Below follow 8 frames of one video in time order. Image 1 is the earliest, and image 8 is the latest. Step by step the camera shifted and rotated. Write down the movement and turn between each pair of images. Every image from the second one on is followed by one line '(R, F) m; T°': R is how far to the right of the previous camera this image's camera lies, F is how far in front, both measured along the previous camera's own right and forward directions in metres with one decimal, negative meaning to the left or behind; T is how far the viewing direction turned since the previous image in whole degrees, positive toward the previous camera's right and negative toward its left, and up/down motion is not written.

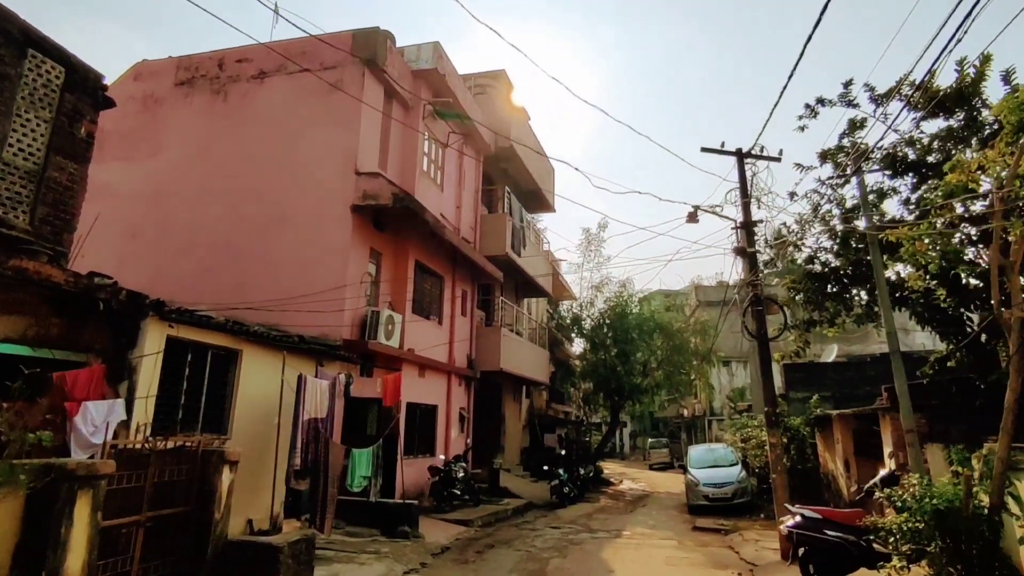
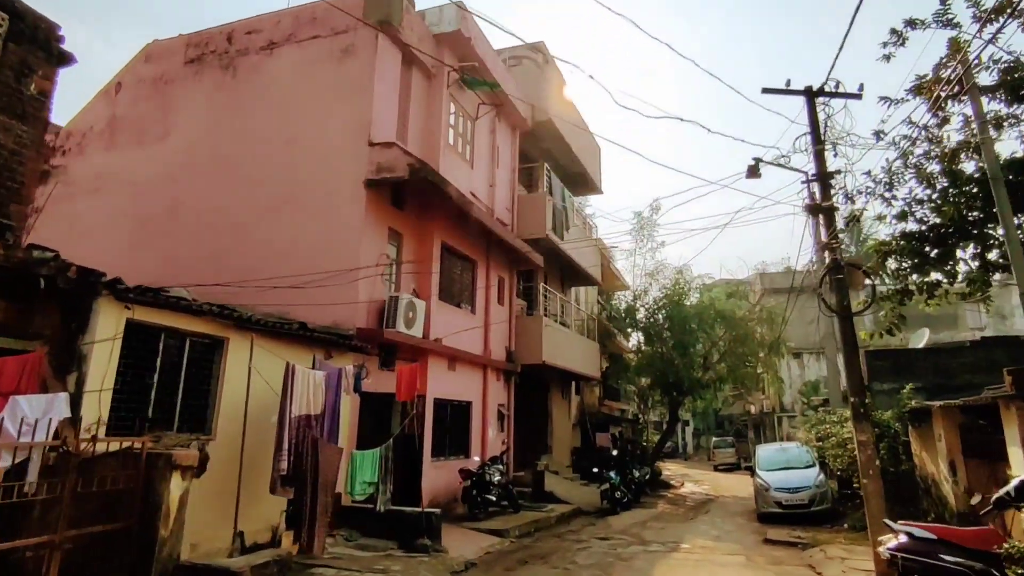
(+0.4, +1.4) m; -6°
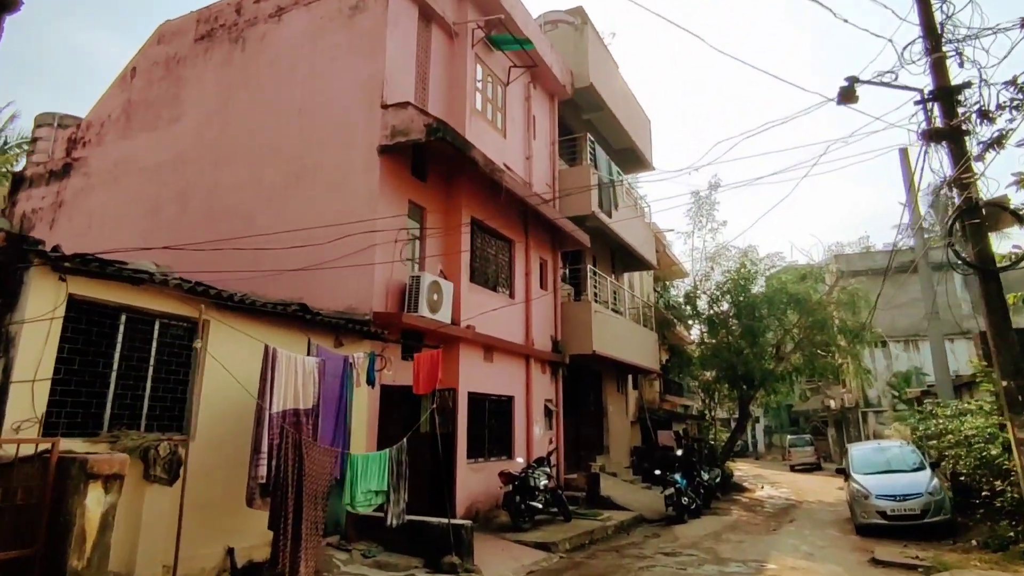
(+0.3, +1.5) m; -6°
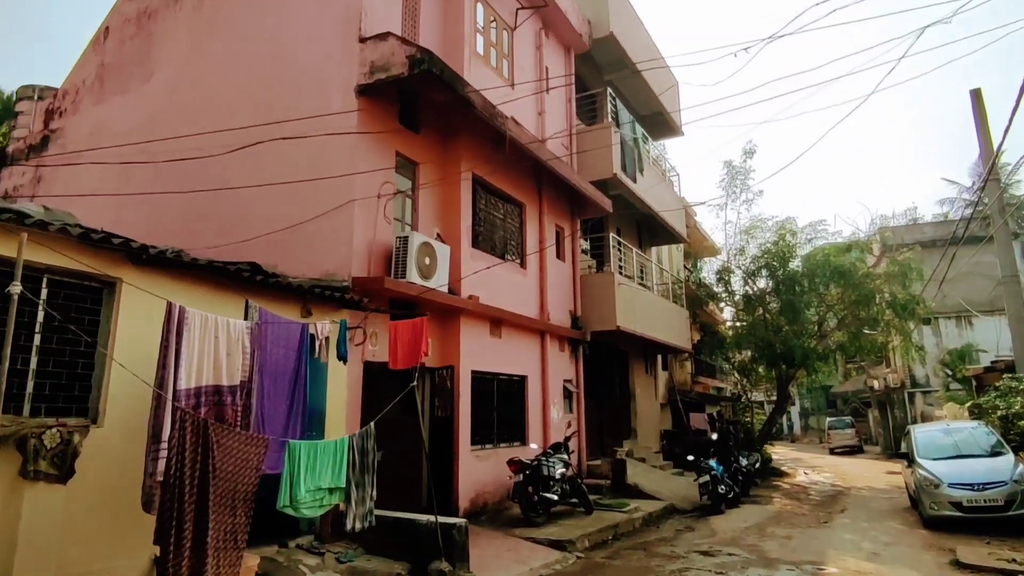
(+0.3, +1.3) m; -3°
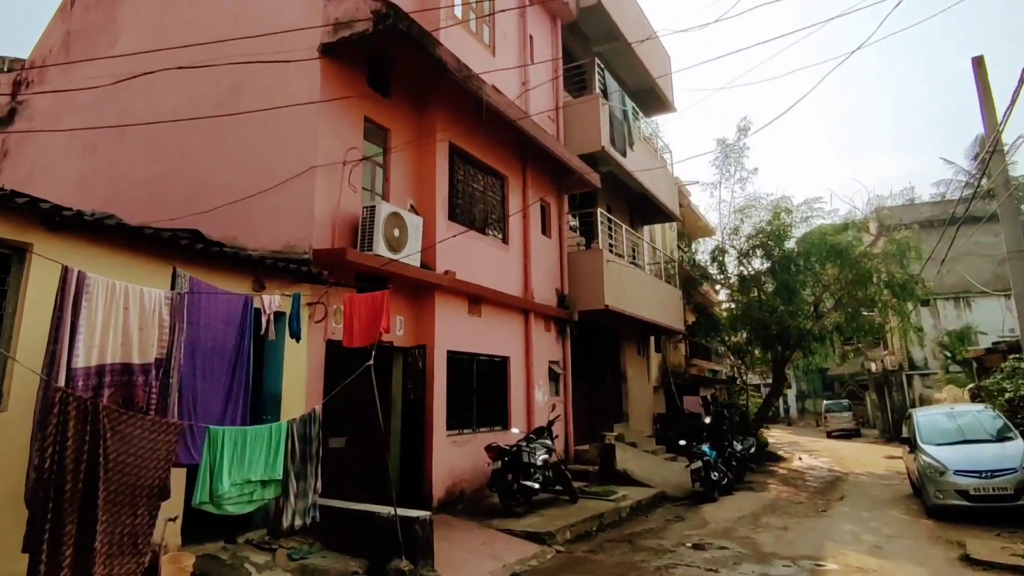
(+0.3, +0.6) m; 0°
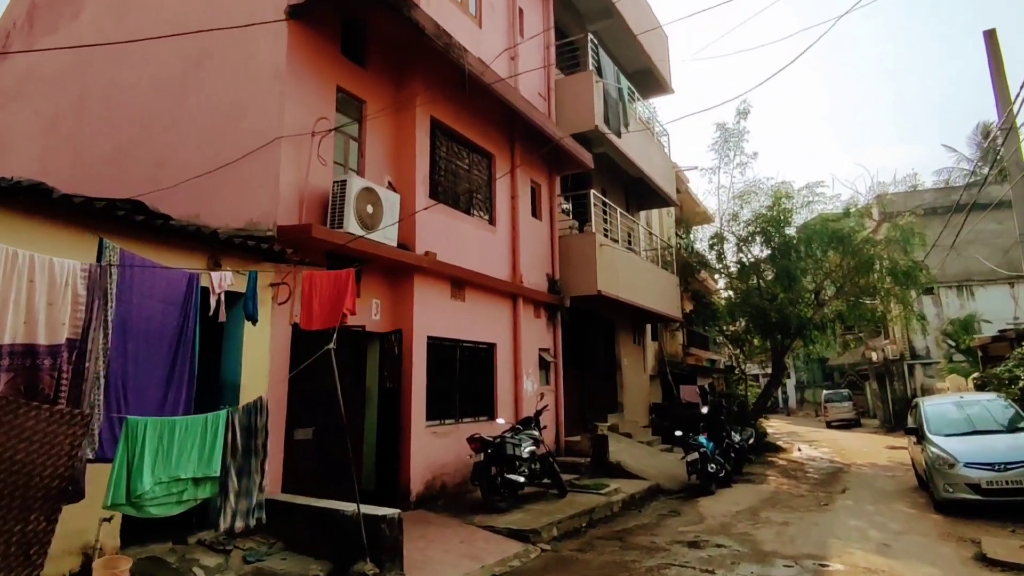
(+0.2, +0.5) m; 0°
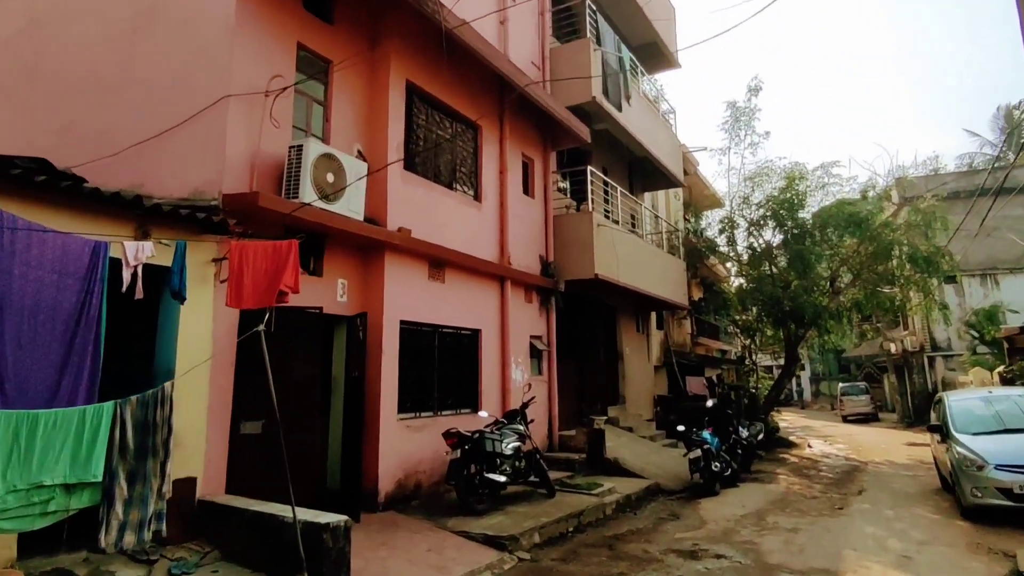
(+0.4, +0.8) m; -1°
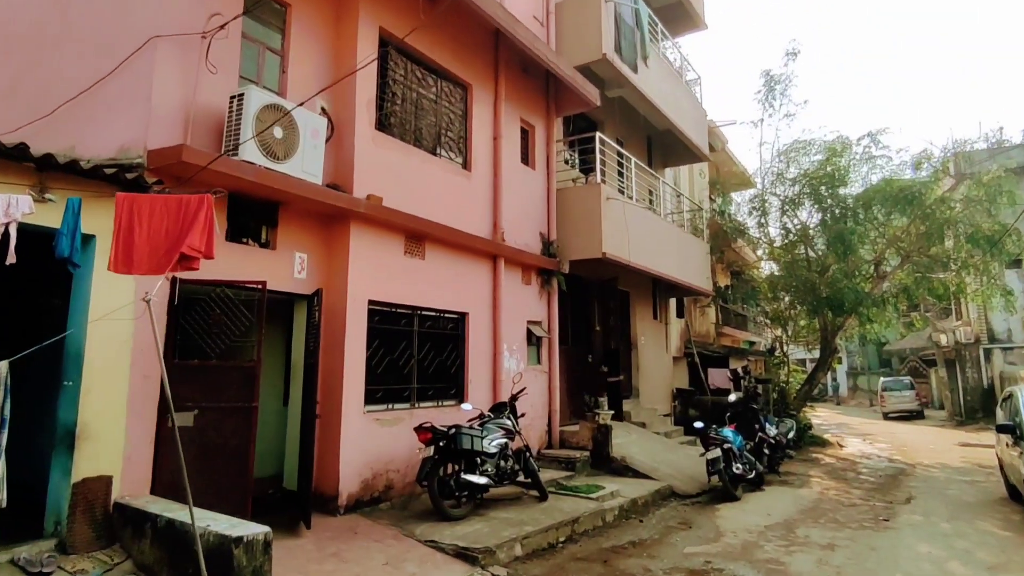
(+0.5, +1.0) m; -3°
